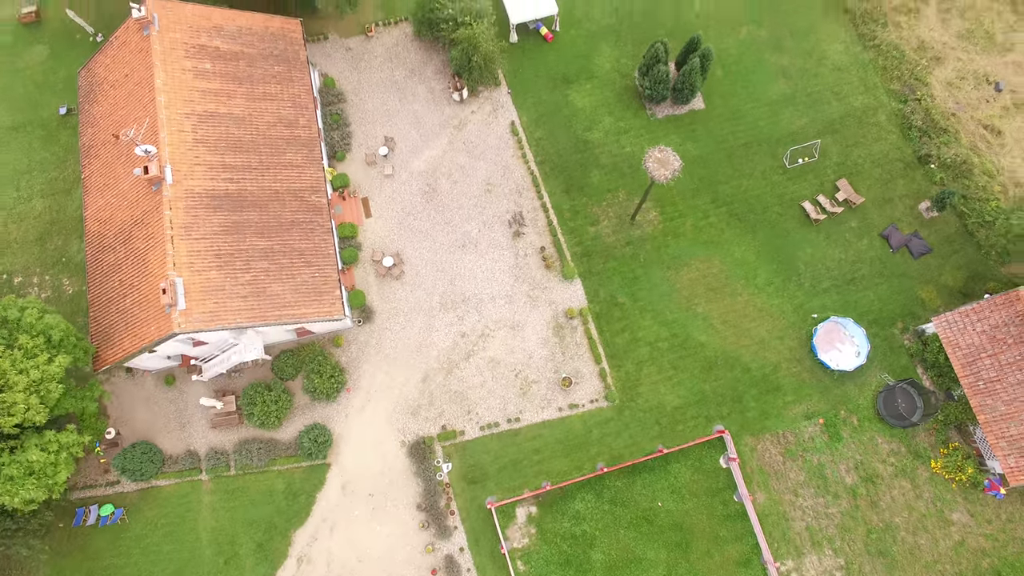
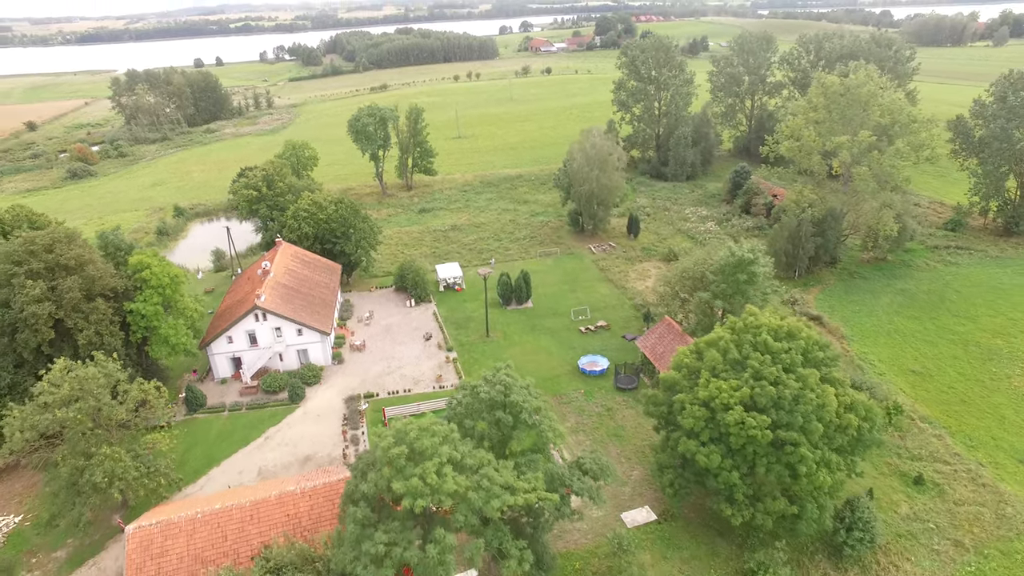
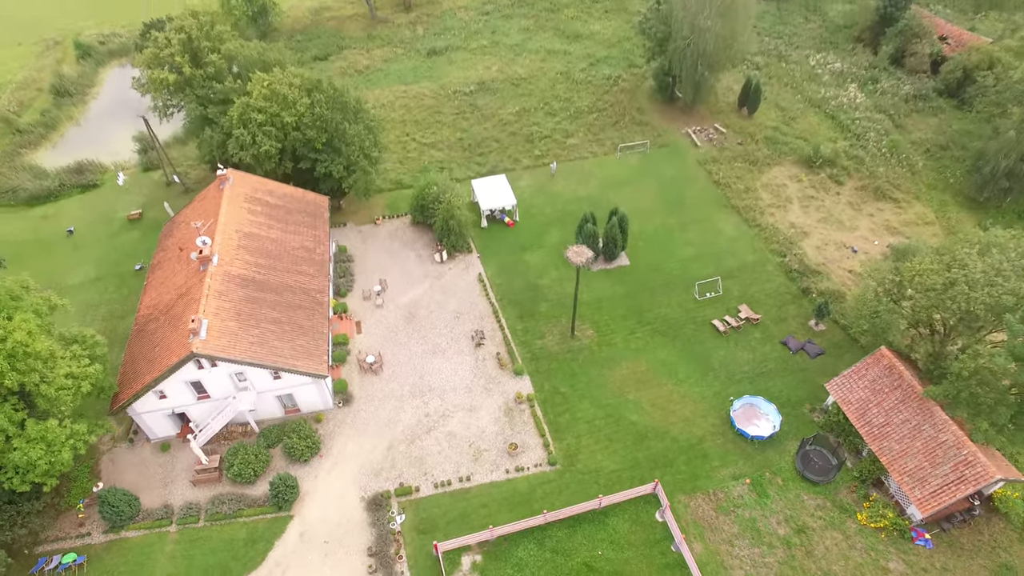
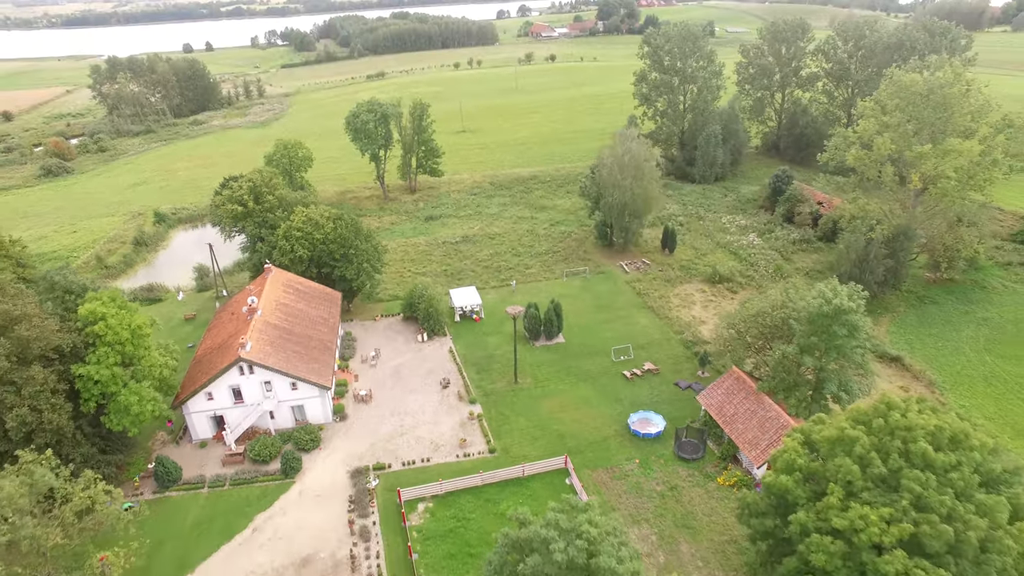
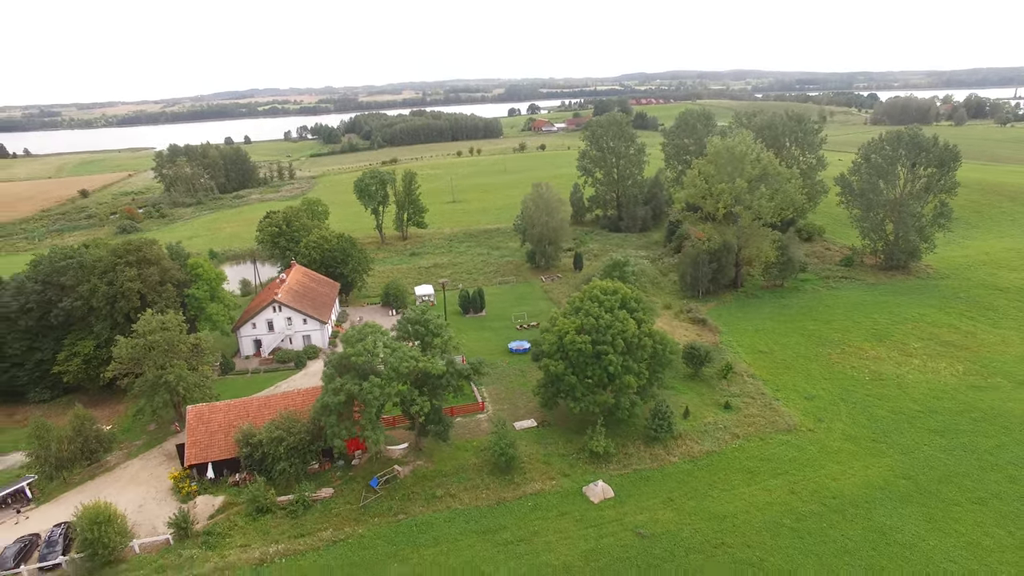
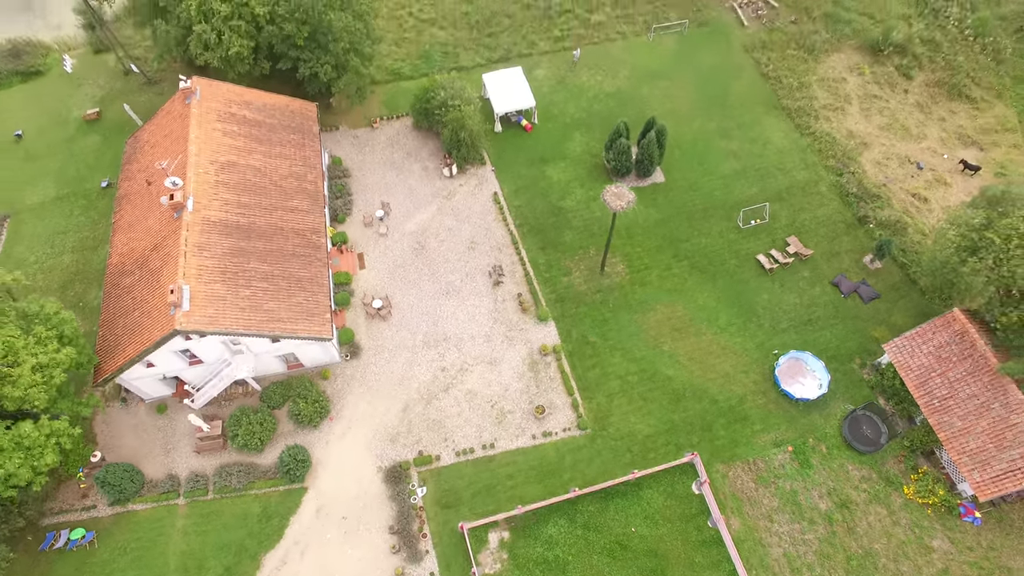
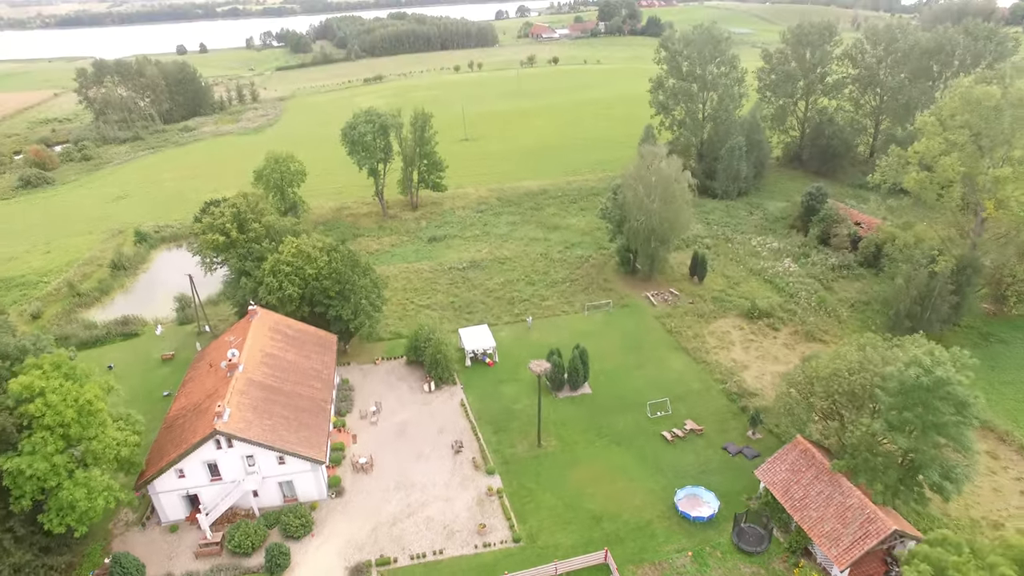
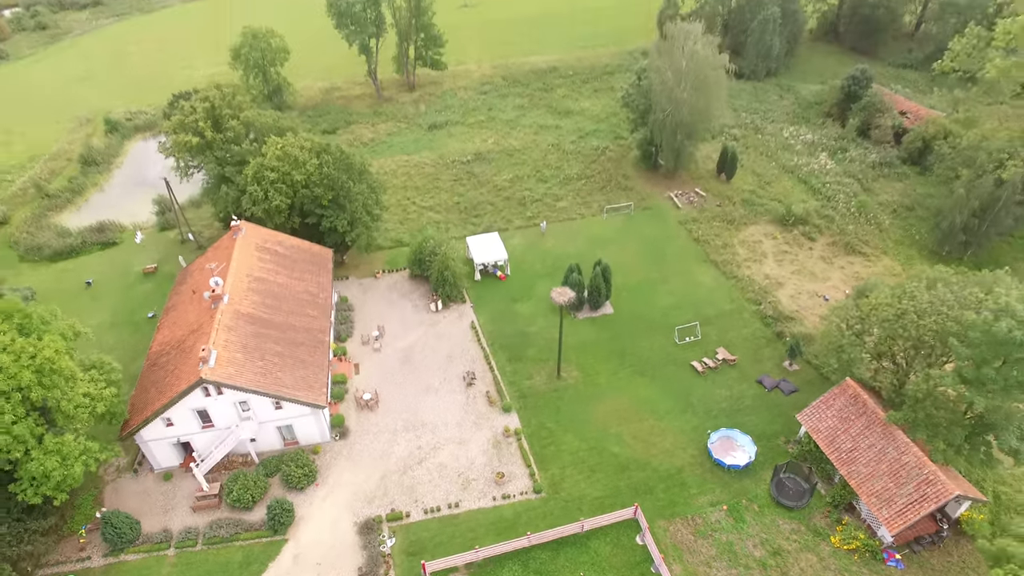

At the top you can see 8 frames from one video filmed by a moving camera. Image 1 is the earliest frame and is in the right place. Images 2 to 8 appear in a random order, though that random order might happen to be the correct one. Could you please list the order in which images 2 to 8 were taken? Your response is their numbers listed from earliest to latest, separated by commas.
6, 3, 8, 7, 4, 2, 5
